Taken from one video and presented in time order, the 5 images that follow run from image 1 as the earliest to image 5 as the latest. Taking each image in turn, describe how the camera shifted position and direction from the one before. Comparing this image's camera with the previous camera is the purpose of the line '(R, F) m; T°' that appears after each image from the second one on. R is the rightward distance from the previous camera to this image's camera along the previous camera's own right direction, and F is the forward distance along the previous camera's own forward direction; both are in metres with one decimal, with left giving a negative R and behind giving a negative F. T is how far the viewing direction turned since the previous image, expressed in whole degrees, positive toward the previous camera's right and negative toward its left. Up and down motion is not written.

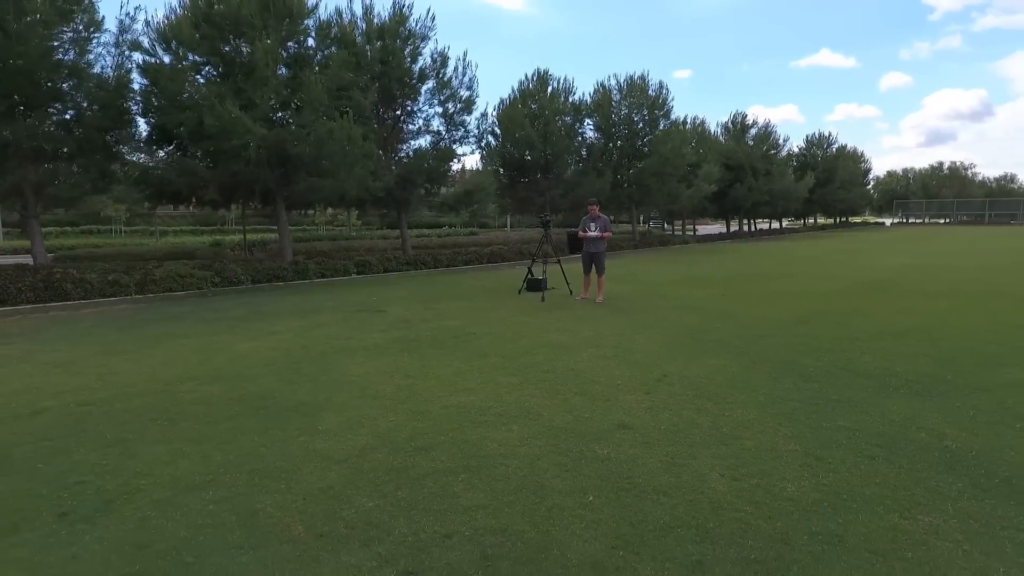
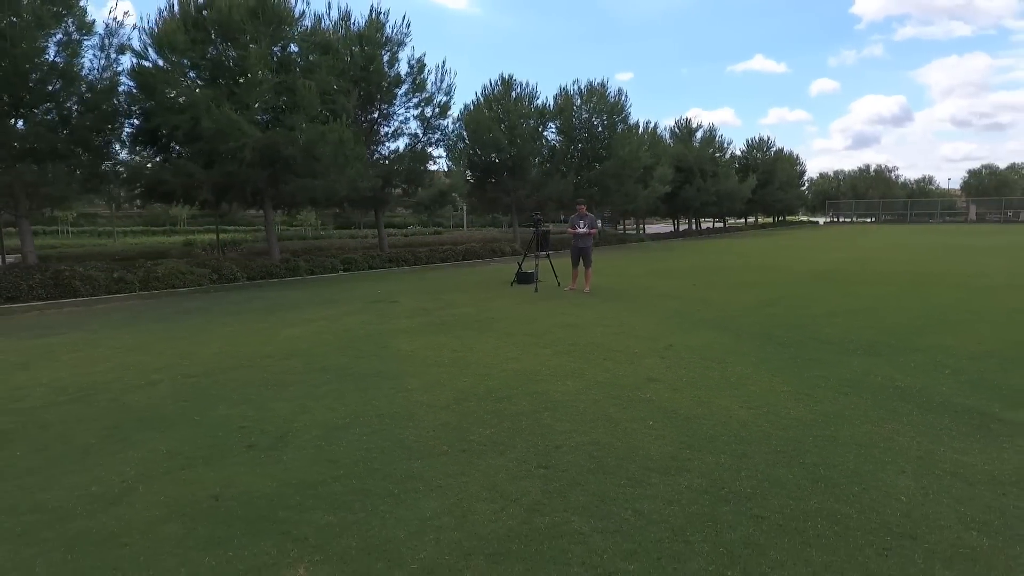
(-0.8, -0.9) m; +5°
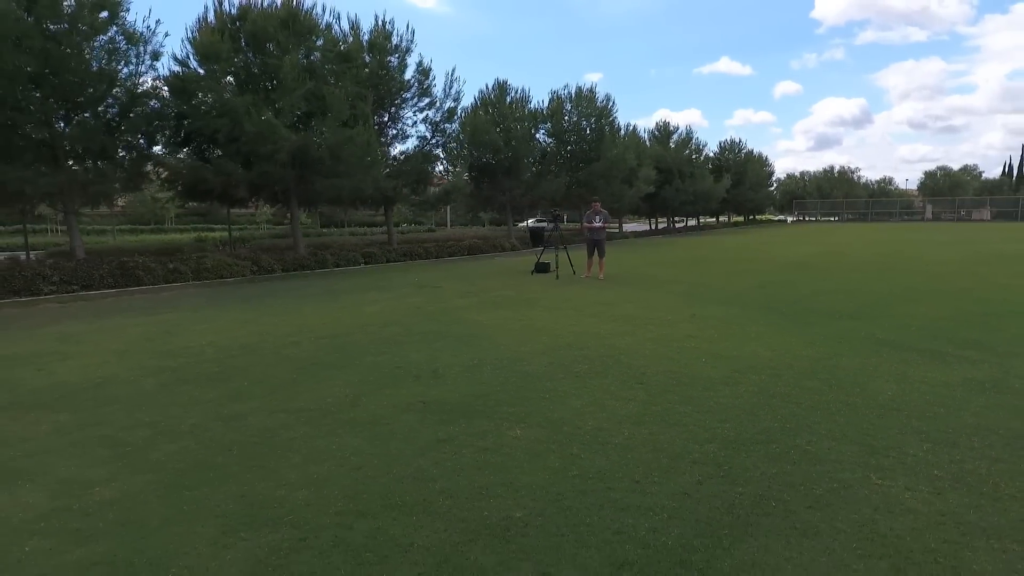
(-1.0, -1.4) m; +3°
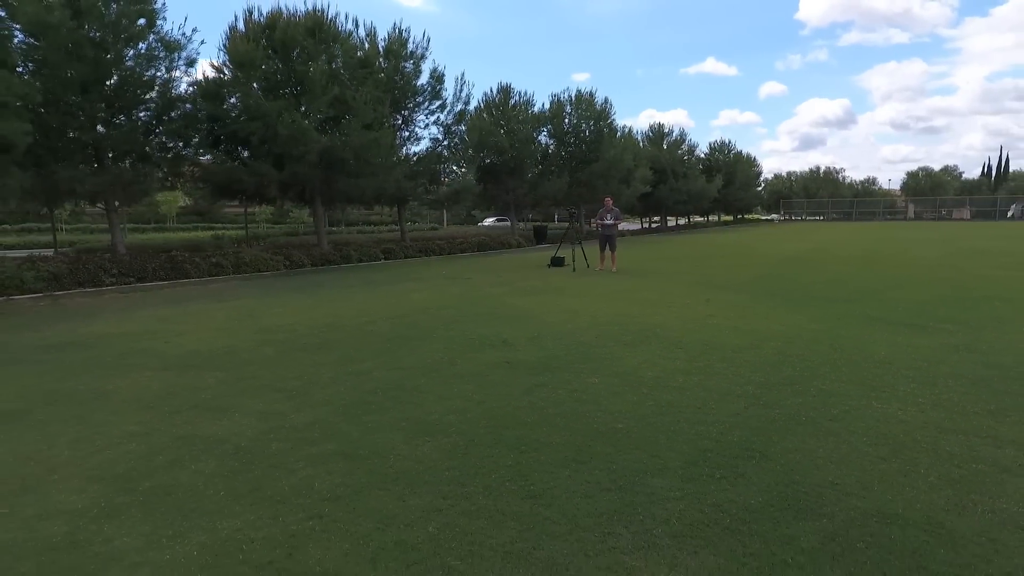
(-0.7, -1.0) m; +1°
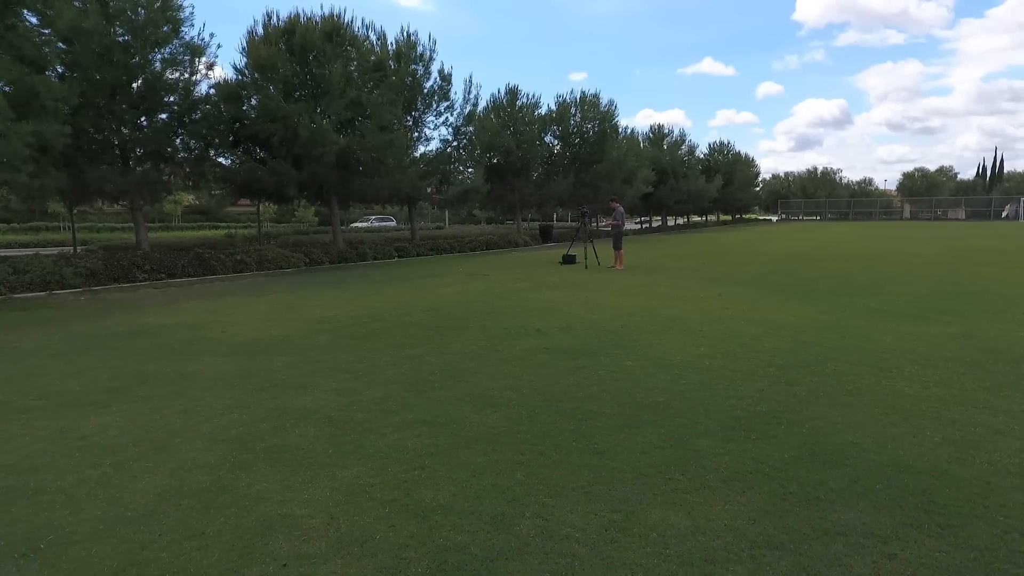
(-0.4, -0.5) m; 0°
